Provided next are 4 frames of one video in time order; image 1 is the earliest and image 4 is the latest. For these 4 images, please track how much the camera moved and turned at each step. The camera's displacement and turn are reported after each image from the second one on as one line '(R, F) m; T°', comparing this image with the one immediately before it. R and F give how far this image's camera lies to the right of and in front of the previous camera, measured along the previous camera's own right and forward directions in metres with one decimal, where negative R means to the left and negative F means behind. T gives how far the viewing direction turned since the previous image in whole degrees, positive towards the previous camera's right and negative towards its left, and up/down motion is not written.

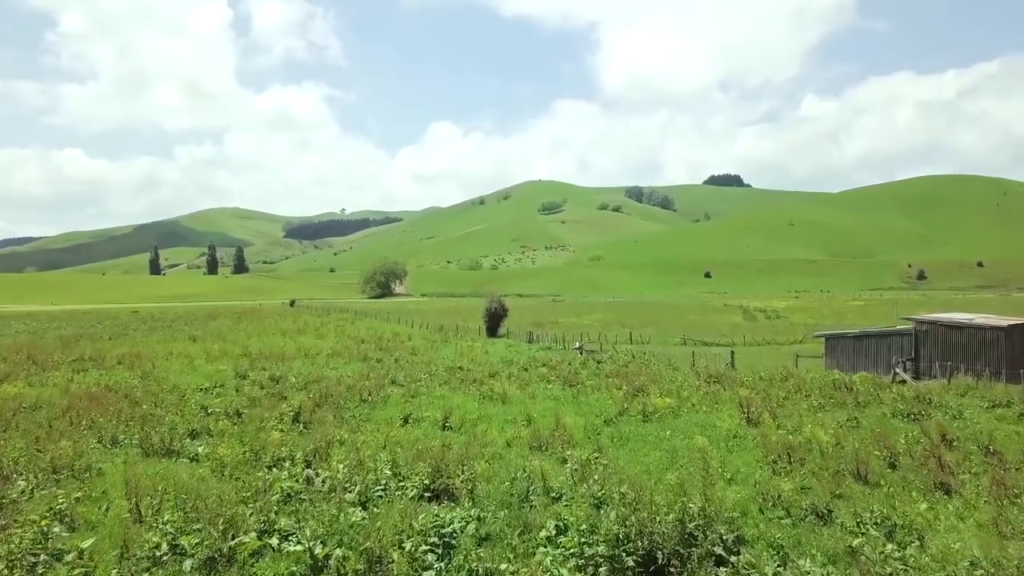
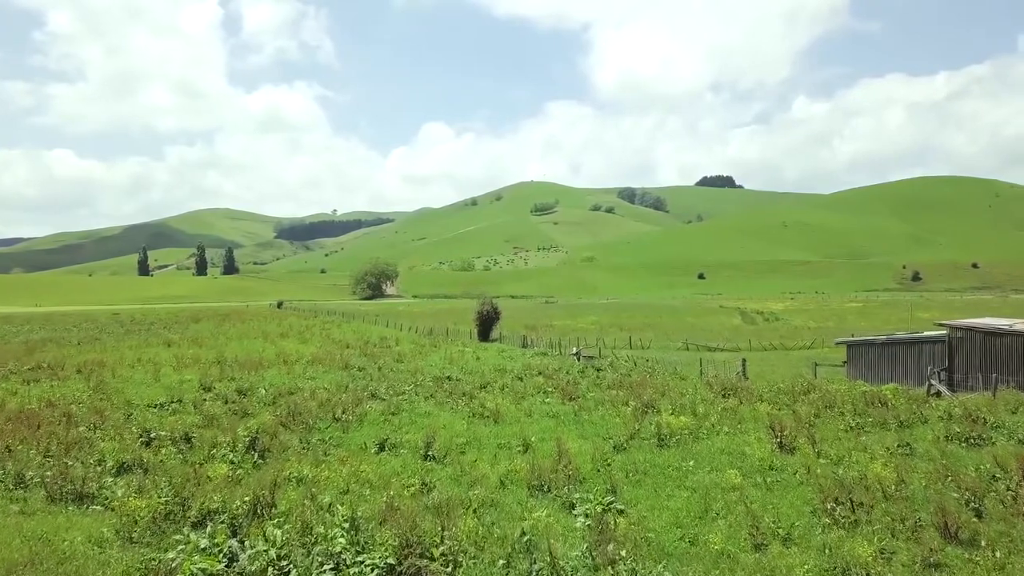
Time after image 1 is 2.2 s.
(0.0, +2.9) m; +1°
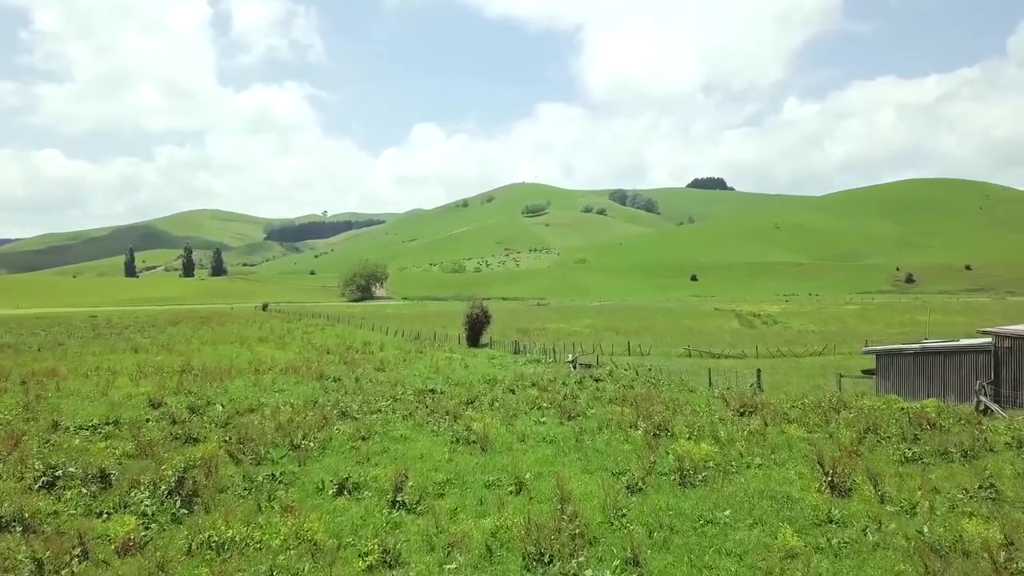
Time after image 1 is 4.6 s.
(0.0, +3.2) m; +1°
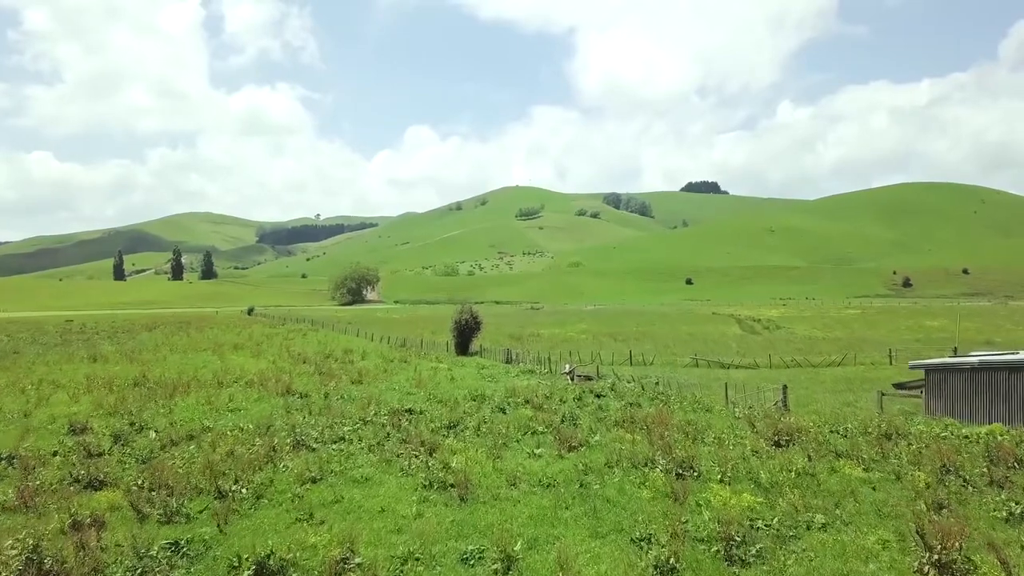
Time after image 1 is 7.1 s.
(+0.1, +3.8) m; +1°
